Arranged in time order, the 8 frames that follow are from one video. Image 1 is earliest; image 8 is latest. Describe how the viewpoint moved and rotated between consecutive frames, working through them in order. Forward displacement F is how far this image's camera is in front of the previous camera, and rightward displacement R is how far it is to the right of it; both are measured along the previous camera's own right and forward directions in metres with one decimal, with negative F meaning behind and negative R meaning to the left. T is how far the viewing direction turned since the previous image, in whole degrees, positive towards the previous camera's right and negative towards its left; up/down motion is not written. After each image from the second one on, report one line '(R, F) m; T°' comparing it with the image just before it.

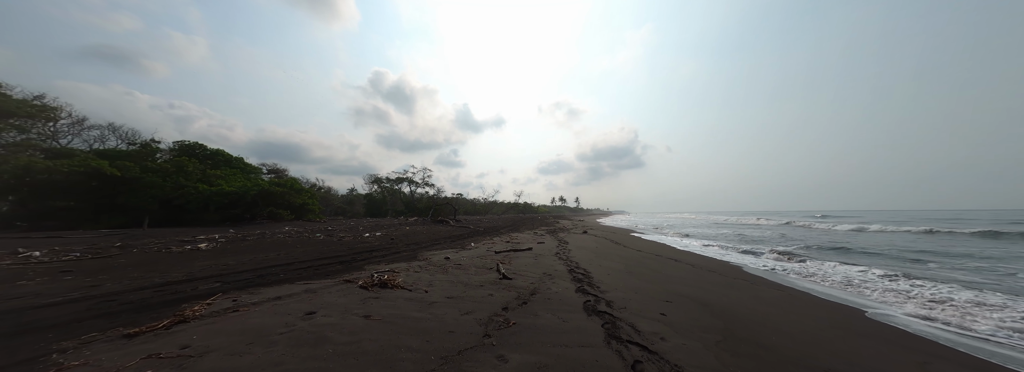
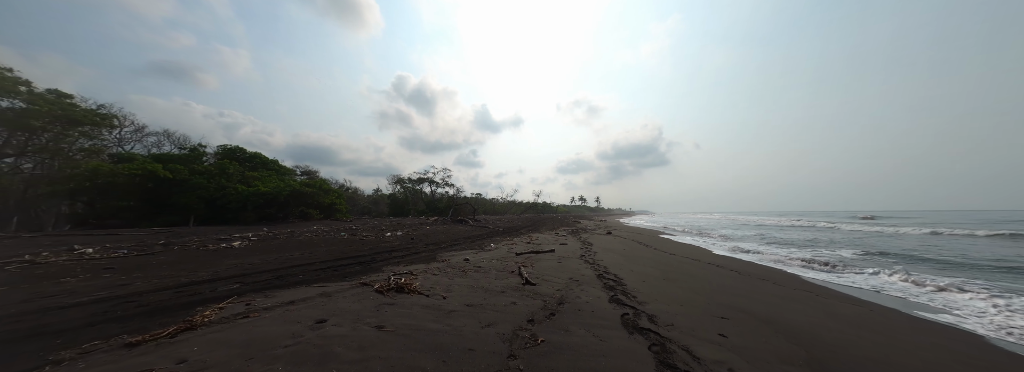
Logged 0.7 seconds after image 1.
(-0.1, +0.4) m; -4°
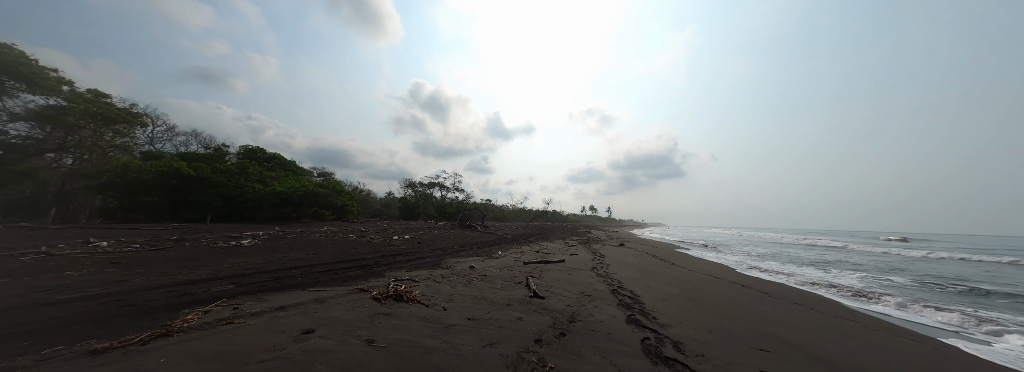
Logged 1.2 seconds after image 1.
(0.0, +0.3) m; -2°
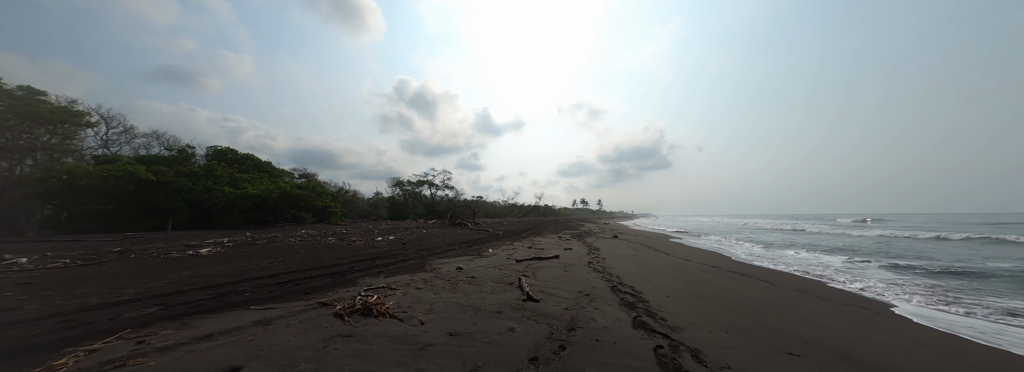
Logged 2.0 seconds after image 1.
(+0.1, +0.6) m; +2°
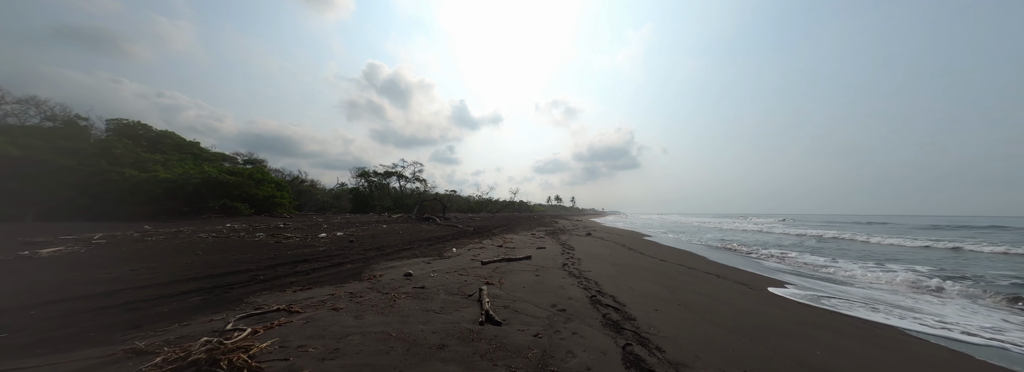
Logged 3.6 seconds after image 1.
(+0.2, +1.2) m; +6°
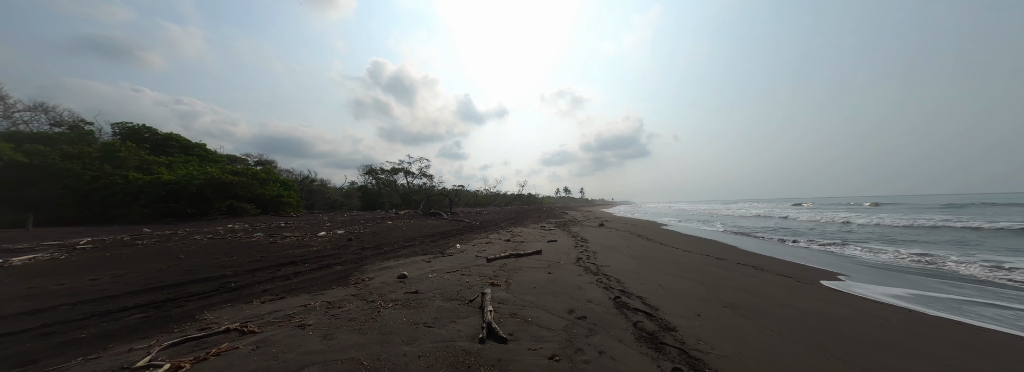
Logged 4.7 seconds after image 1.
(0.0, +0.8) m; -2°
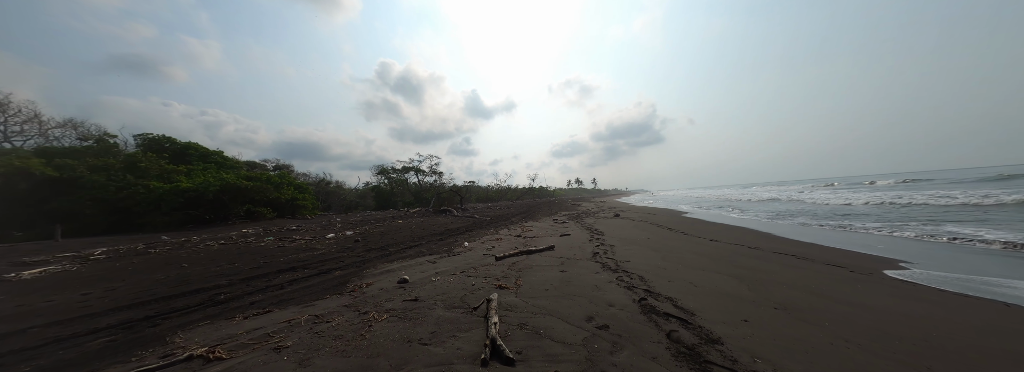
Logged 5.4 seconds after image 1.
(+0.1, +0.5) m; -3°
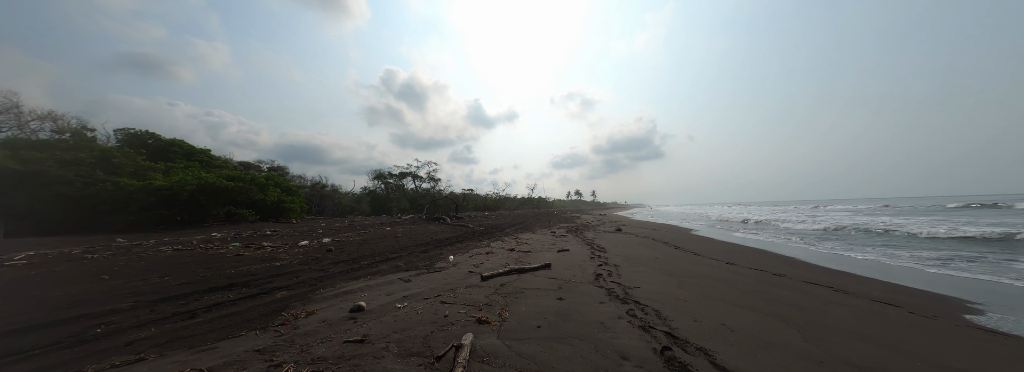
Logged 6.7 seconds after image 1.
(+0.2, +0.9) m; 0°
